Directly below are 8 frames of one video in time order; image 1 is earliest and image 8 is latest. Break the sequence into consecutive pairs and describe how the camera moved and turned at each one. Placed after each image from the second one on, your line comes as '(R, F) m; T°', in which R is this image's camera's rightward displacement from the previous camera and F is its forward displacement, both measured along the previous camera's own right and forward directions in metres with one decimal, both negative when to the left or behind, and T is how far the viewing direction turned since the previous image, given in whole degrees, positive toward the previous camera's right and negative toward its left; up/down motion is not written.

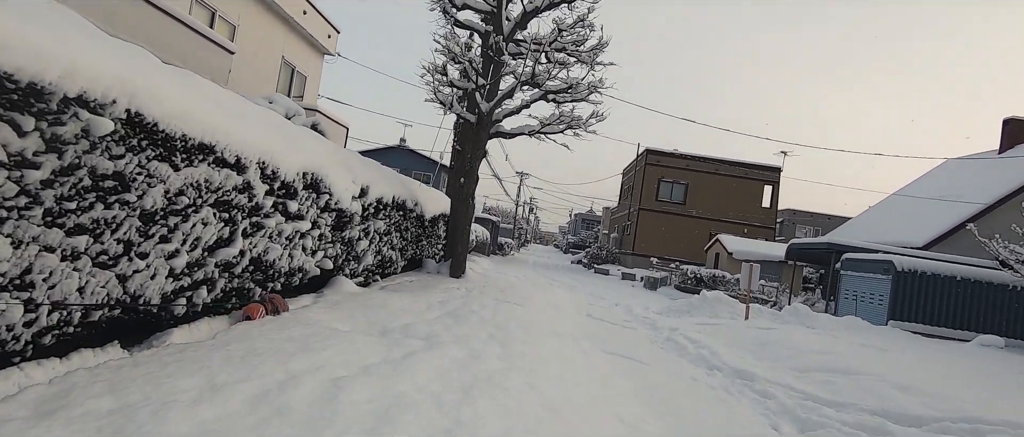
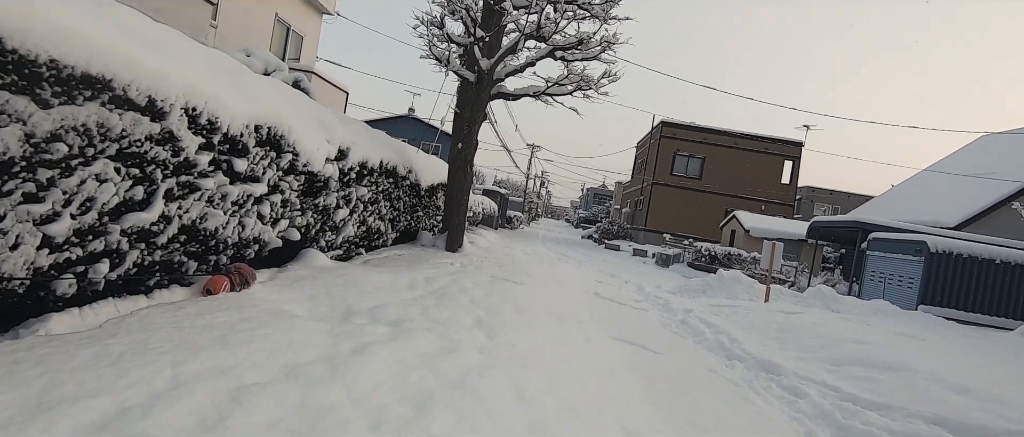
(+0.1, +0.7) m; -1°
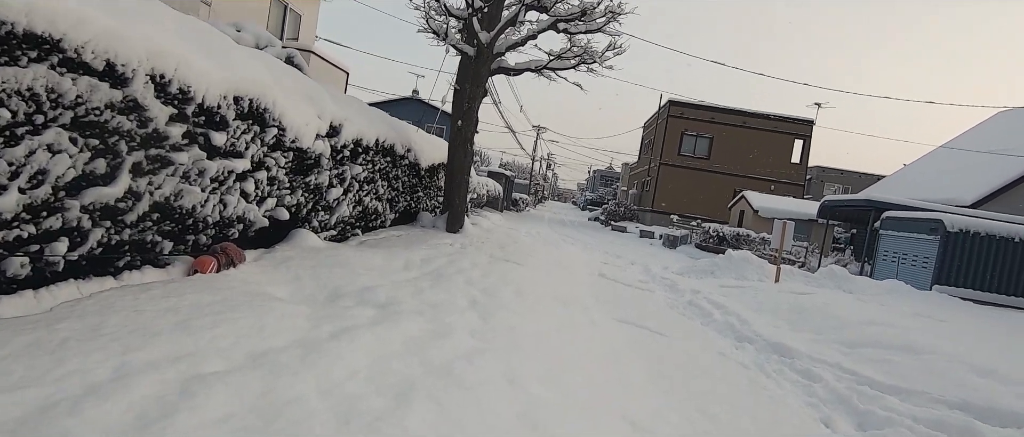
(+0.1, +0.2) m; -1°
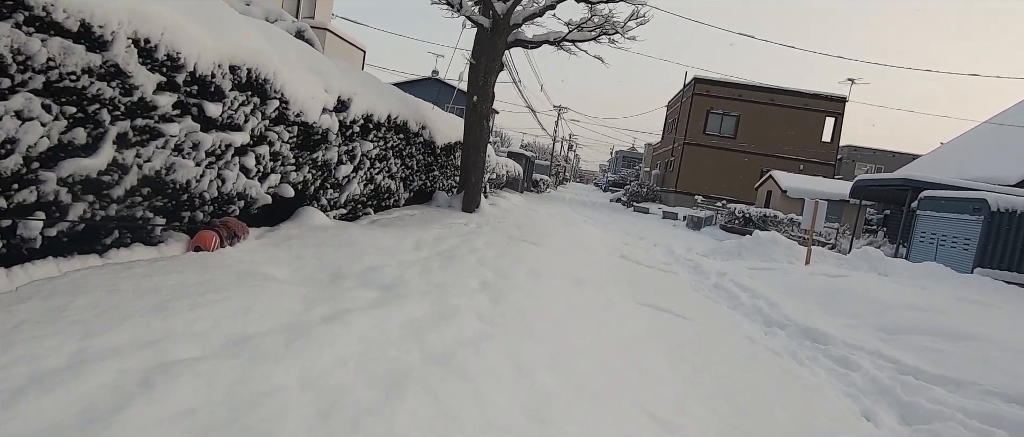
(0.0, +0.2) m; -2°
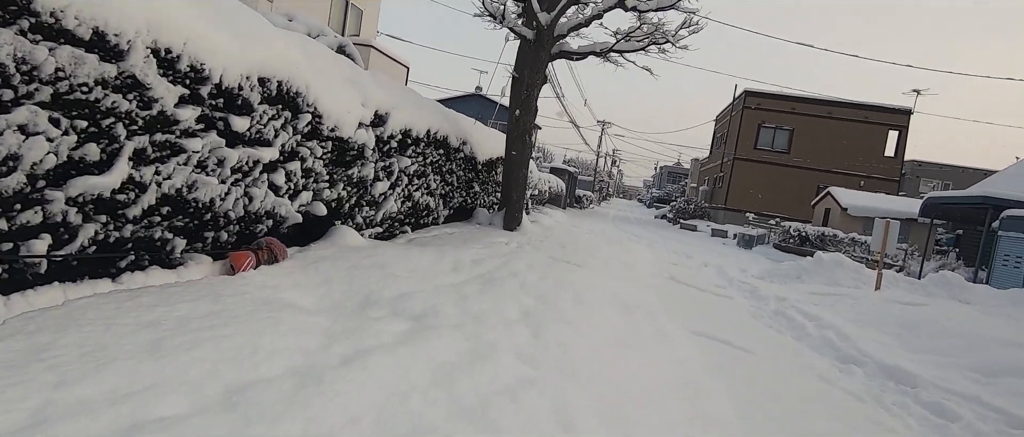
(0.0, +0.3) m; -4°
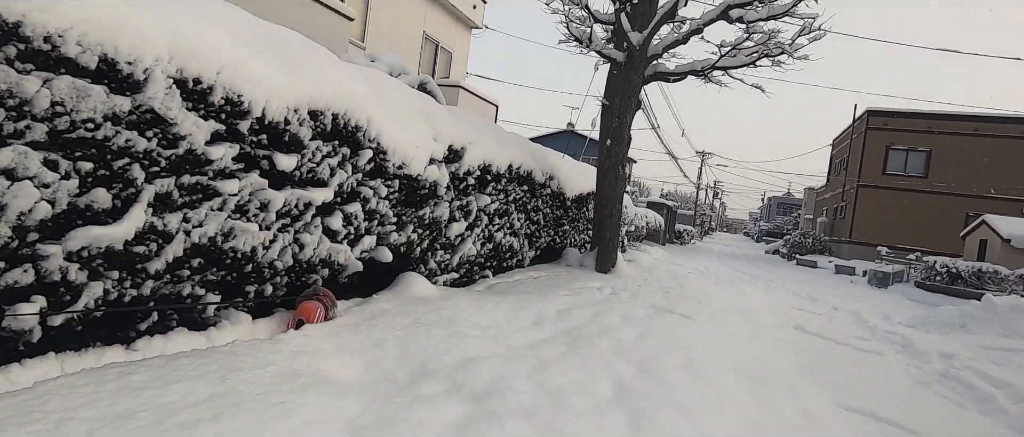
(0.0, +0.5) m; -10°
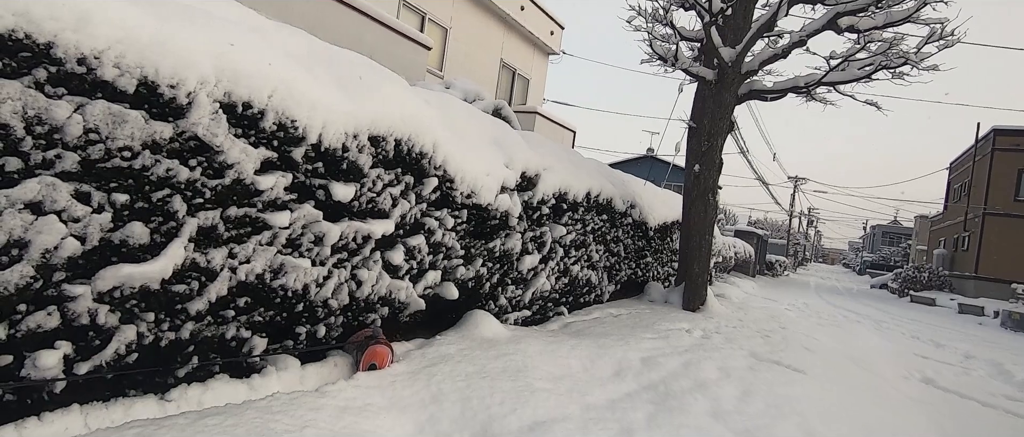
(0.0, +0.3) m; -8°
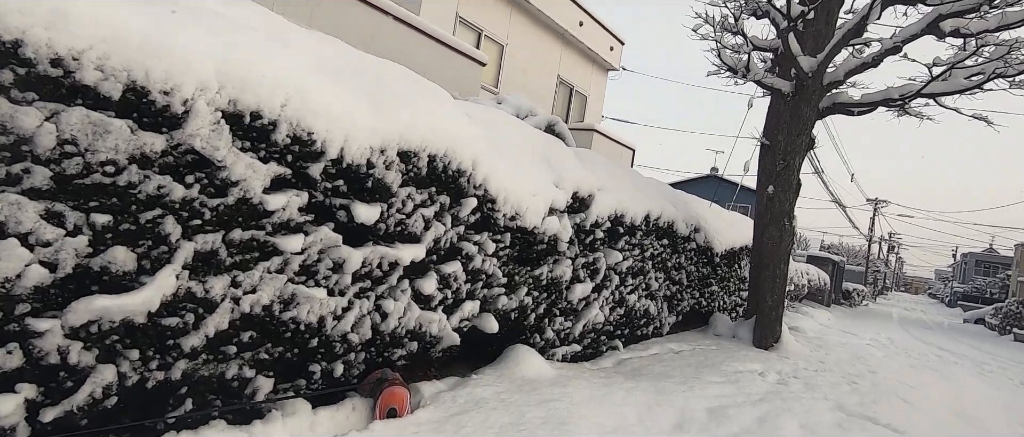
(0.0, +0.3) m; -6°
